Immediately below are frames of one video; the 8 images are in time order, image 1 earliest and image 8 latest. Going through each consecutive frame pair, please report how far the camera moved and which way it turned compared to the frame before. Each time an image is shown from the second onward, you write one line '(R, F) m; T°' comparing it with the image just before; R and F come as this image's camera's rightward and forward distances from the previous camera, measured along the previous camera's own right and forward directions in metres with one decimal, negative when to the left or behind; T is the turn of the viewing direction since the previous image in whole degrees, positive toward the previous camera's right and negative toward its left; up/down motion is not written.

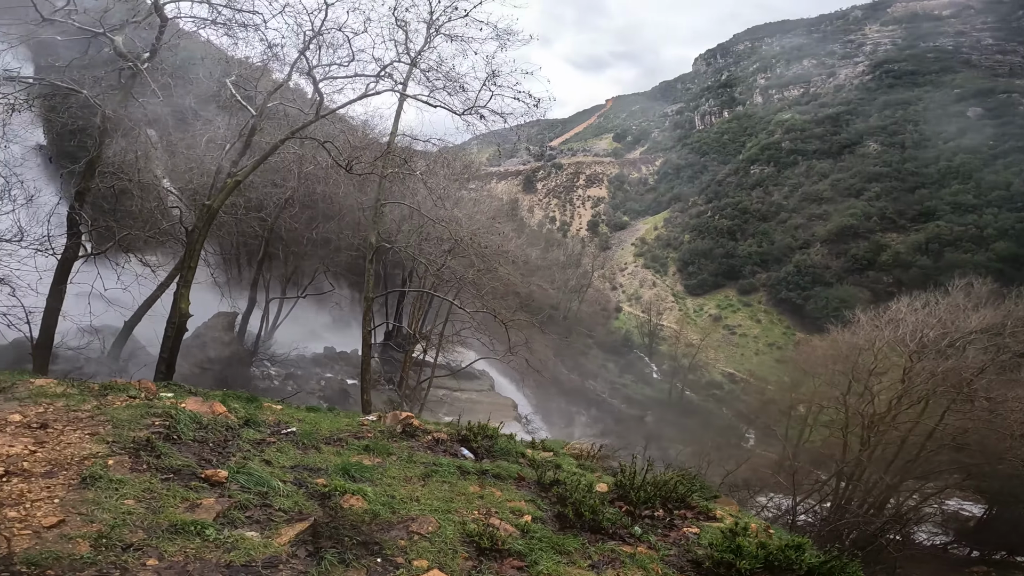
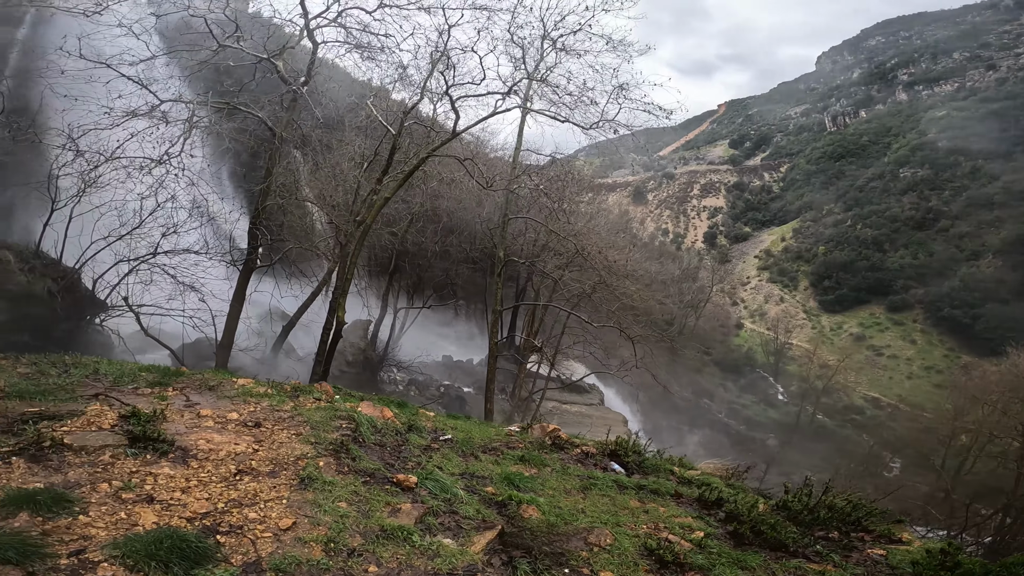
(-0.6, 0.0) m; -10°
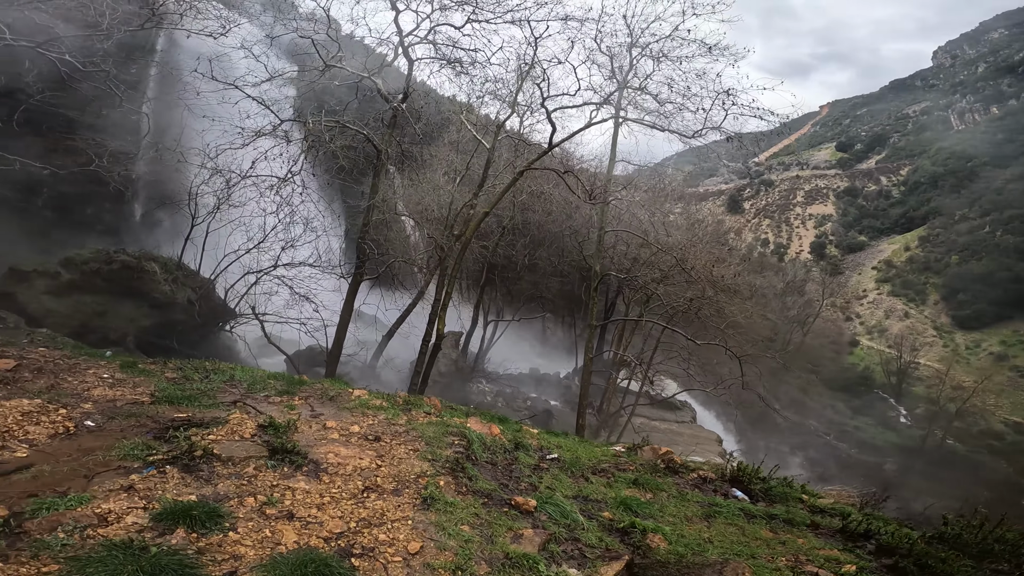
(-0.3, +0.2) m; -8°
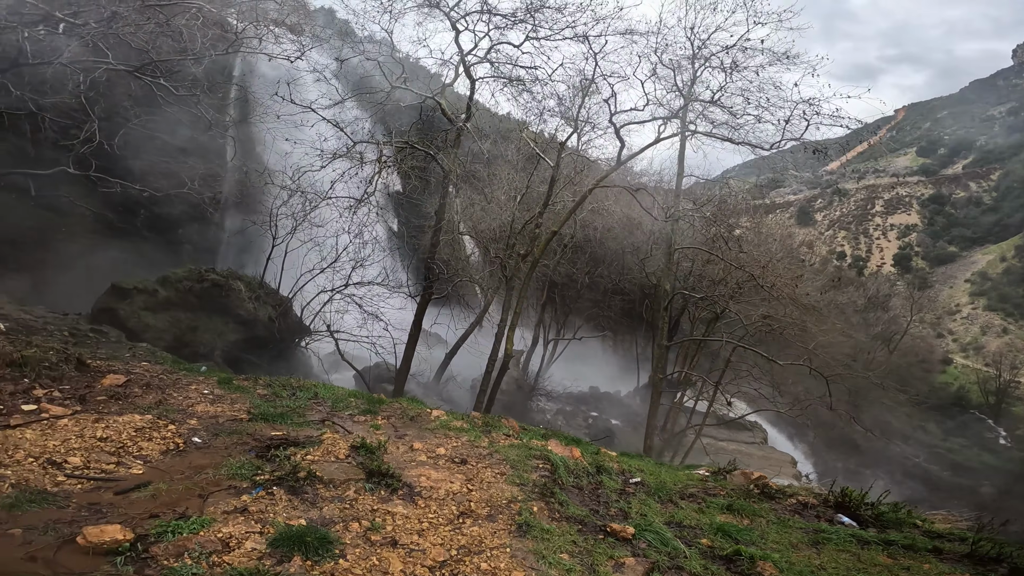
(-0.3, +0.1) m; -5°
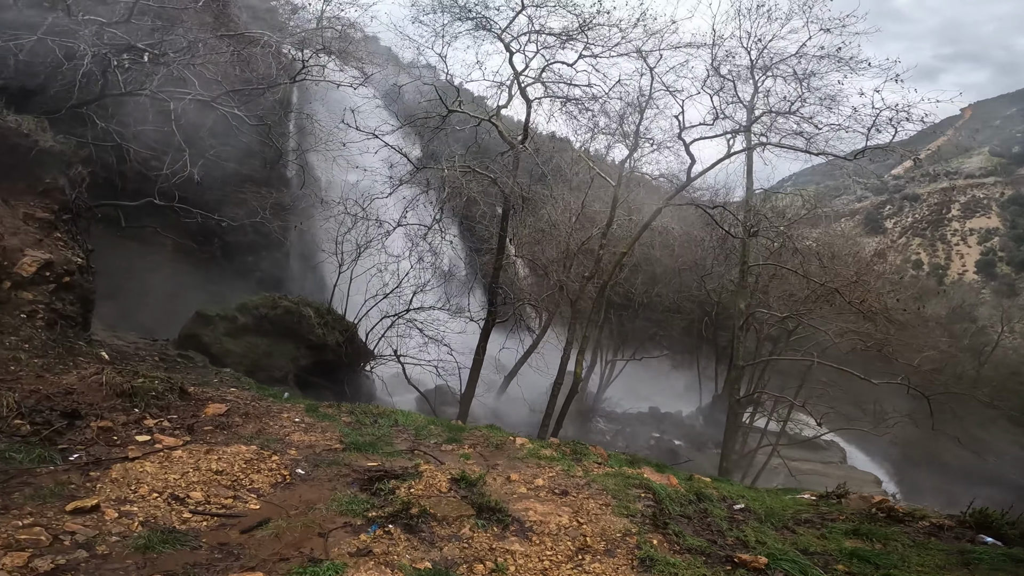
(-0.4, +0.1) m; -4°
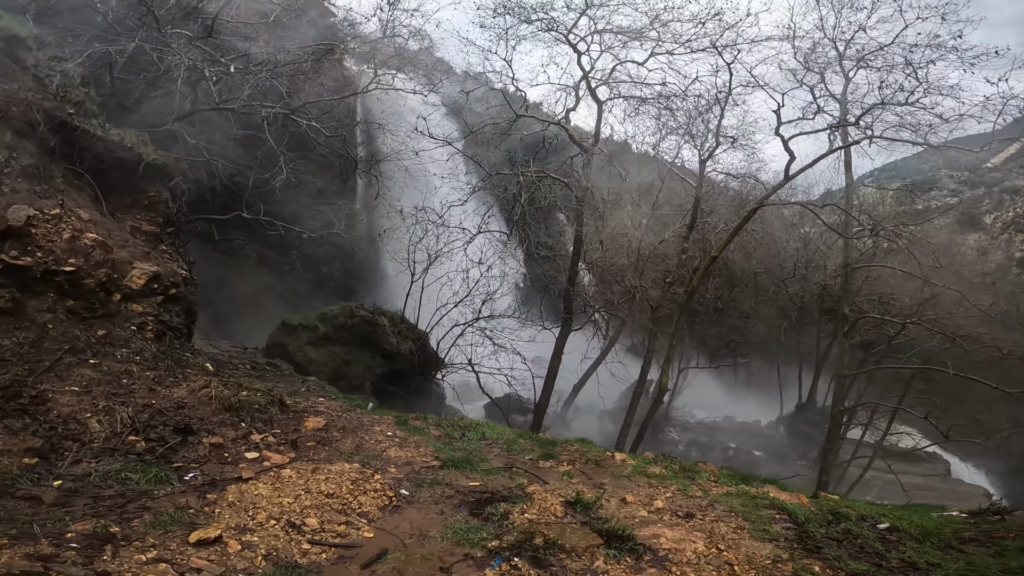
(-0.3, +0.3) m; -6°
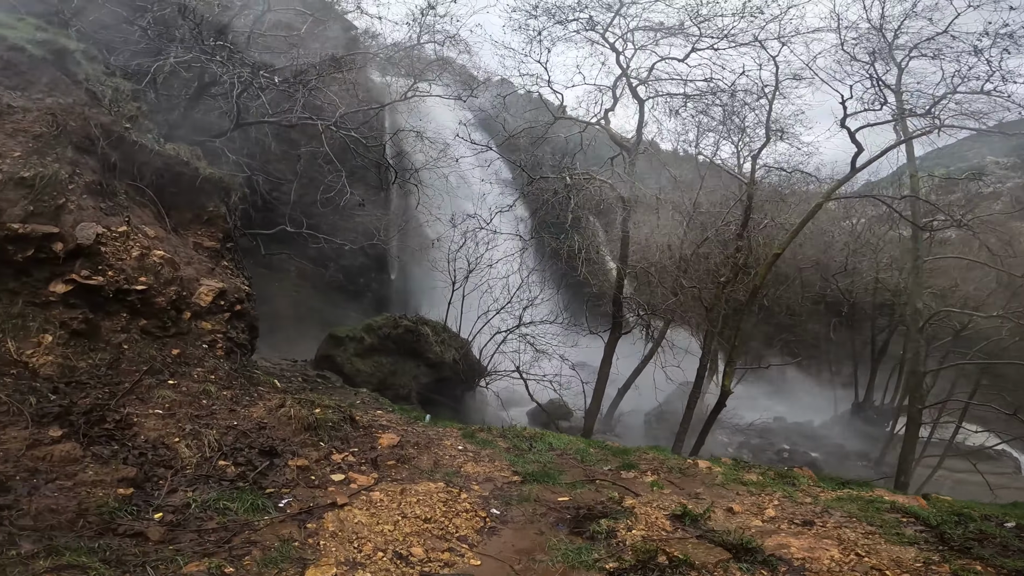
(-0.3, +0.2) m; -3°
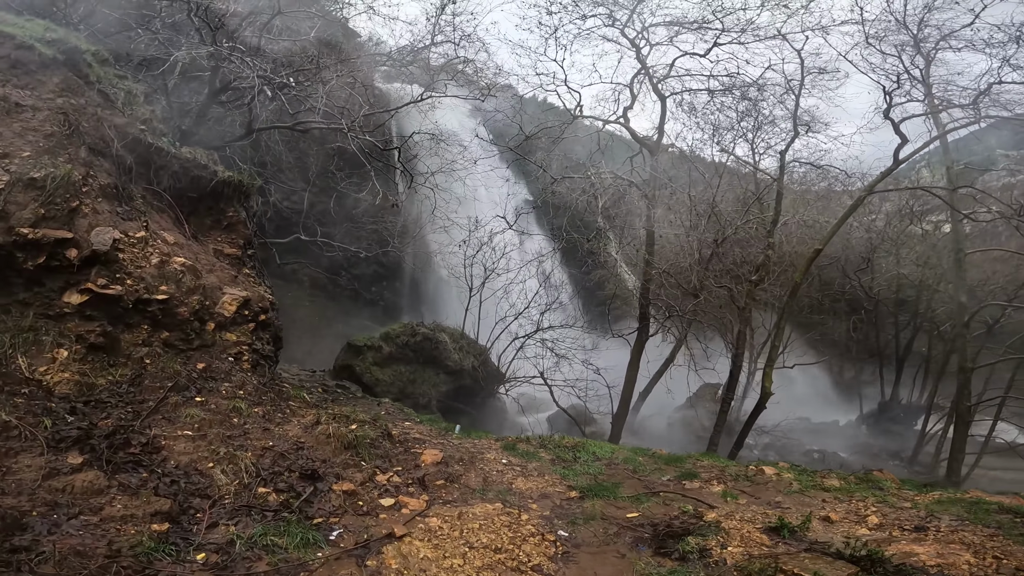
(-0.3, +0.3) m; 0°
